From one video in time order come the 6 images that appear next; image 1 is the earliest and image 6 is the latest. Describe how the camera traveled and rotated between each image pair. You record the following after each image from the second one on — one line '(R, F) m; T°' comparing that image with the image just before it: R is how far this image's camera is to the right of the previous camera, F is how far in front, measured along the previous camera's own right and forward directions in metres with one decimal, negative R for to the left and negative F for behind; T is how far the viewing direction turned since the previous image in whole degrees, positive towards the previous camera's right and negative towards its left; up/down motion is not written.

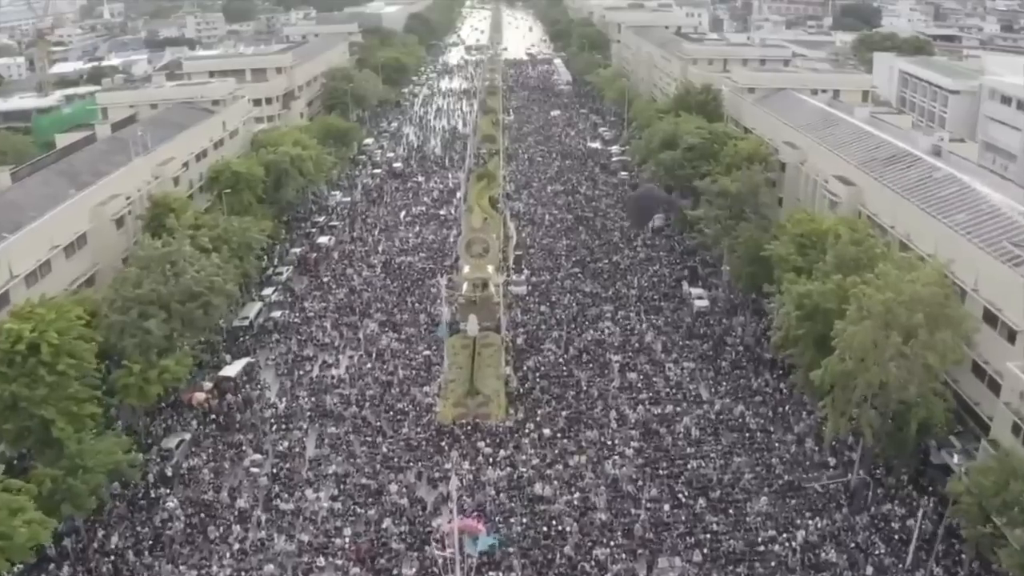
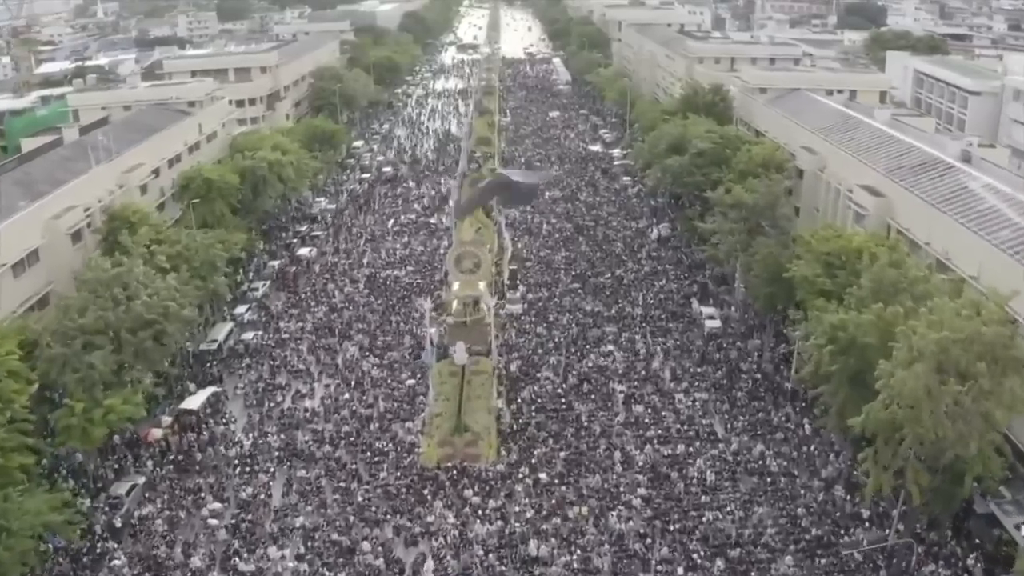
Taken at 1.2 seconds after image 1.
(+0.2, +3.4) m; 0°
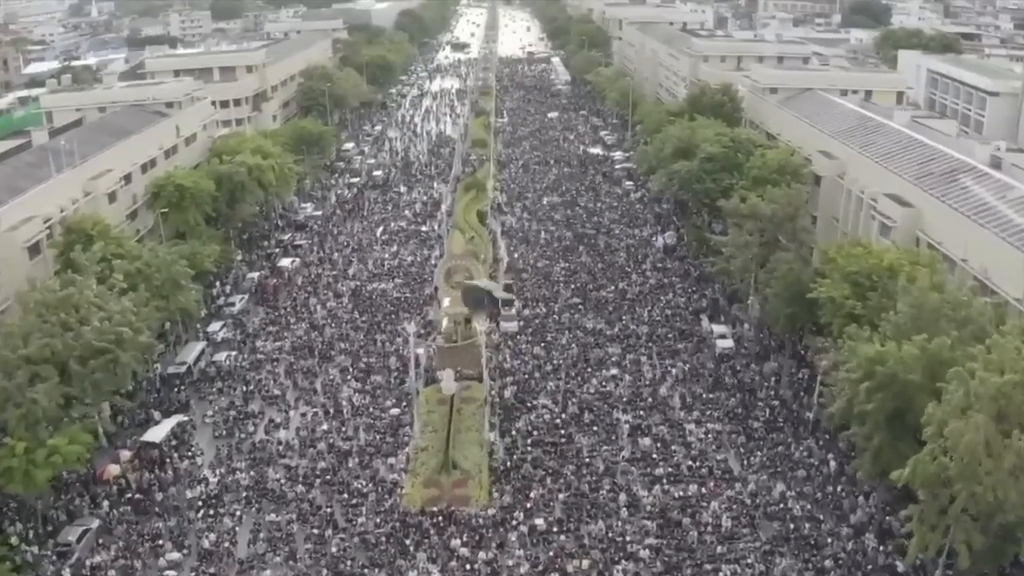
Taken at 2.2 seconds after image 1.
(+0.2, +2.8) m; 0°
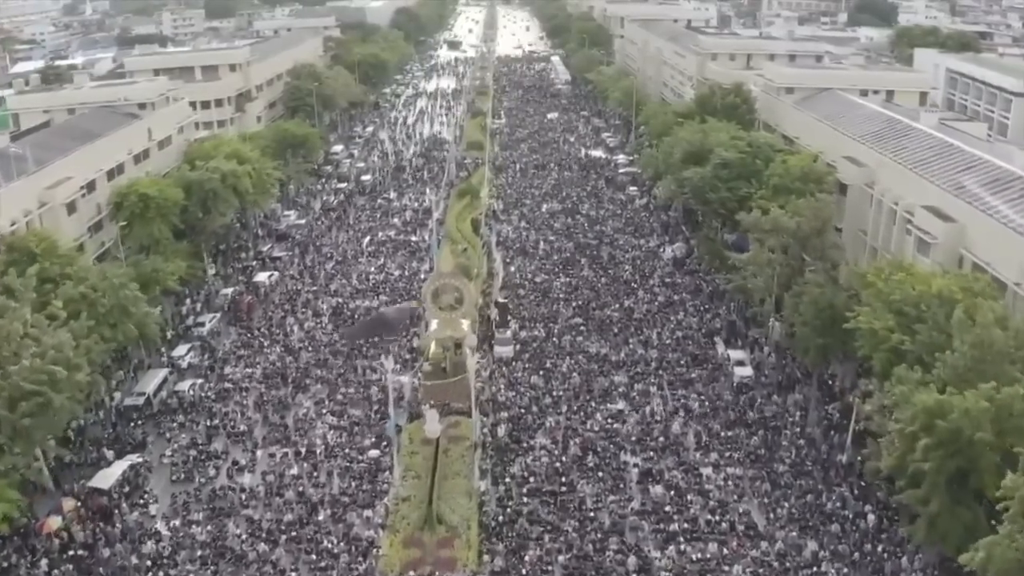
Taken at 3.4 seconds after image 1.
(+0.2, +3.3) m; 0°
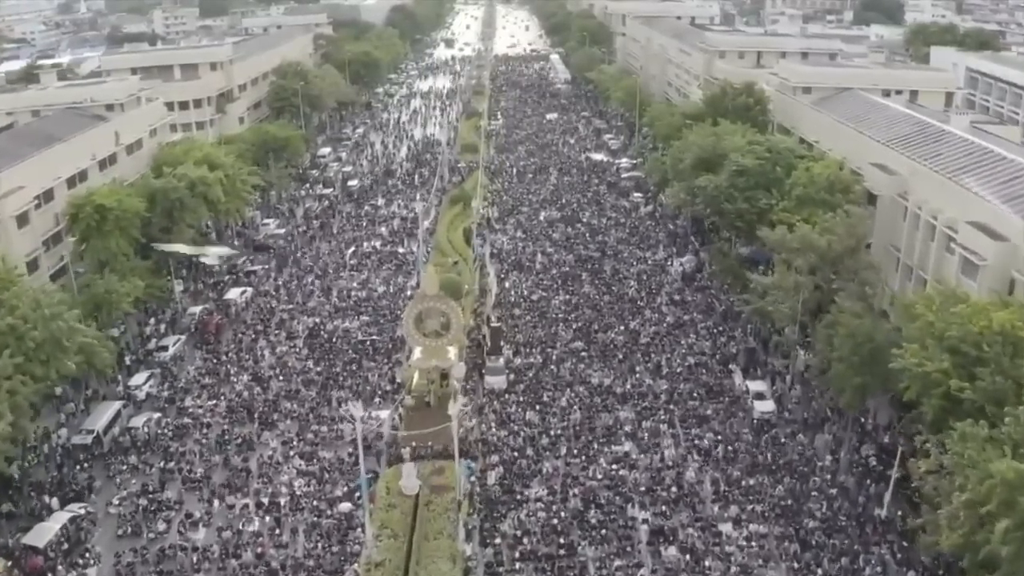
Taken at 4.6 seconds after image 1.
(+0.2, +3.2) m; 0°
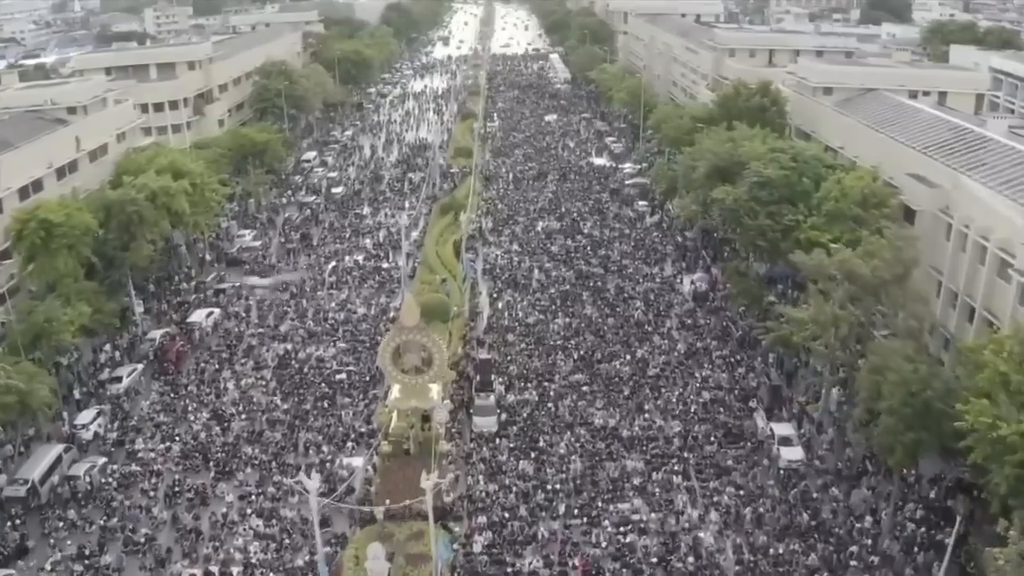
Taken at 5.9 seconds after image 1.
(+0.2, +3.3) m; 0°
